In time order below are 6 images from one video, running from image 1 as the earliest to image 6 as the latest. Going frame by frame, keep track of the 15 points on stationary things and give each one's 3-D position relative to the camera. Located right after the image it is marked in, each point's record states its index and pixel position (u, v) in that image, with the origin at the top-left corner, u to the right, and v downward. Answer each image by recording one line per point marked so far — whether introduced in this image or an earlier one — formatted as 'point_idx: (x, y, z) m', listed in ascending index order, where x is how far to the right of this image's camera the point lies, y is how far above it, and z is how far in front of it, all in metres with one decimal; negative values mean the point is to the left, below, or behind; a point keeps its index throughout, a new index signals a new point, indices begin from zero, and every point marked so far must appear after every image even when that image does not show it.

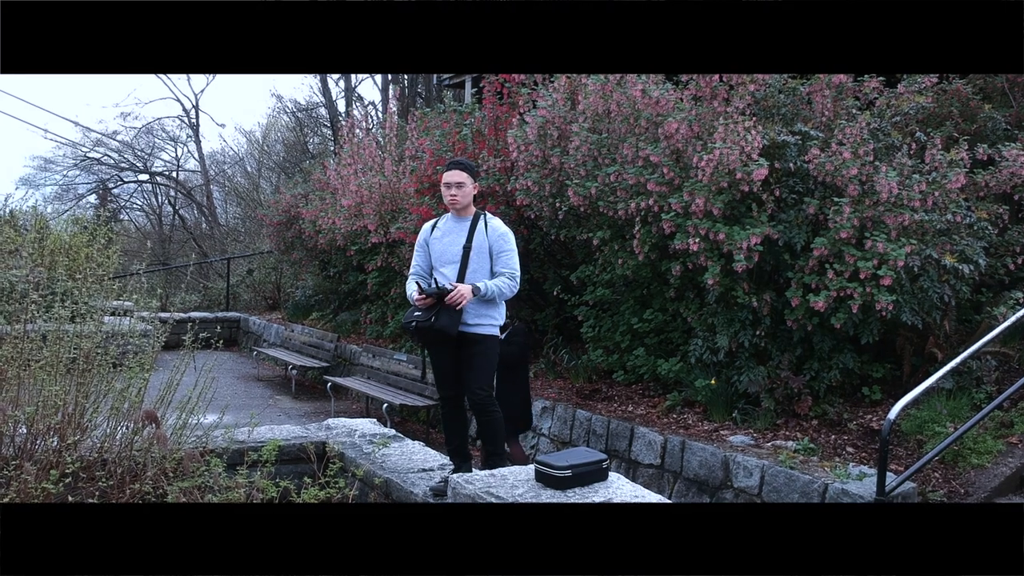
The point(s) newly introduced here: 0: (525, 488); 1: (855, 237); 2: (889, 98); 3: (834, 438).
0: (0.0, -0.6, +2.7) m
1: (+1.7, +0.3, +4.6) m
2: (+2.1, +1.1, +5.3) m
3: (+1.5, -0.7, +4.6) m
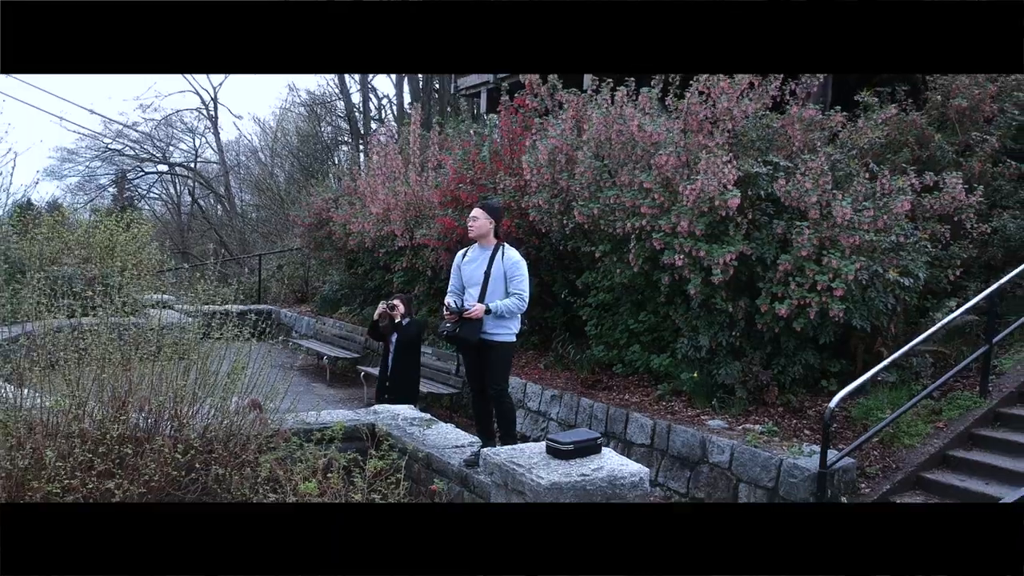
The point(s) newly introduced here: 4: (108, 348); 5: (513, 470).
0: (+0.1, -0.6, +3.6) m
1: (+1.8, +0.2, +5.5) m
2: (+2.2, +1.0, +6.2) m
3: (+1.6, -0.8, +5.5) m
4: (-1.8, -0.3, +4.3) m
5: (0.0, -0.7, +3.5) m
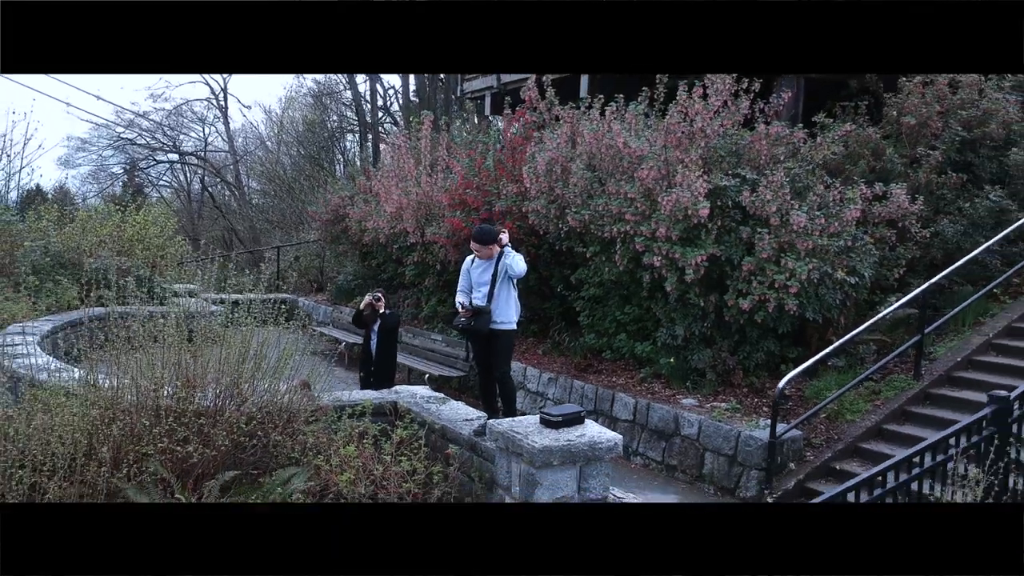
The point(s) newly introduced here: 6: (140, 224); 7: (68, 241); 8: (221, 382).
0: (+0.1, -0.7, +4.5) m
1: (+1.8, +0.2, +6.4) m
2: (+2.2, +1.0, +7.1) m
3: (+1.6, -0.7, +6.4) m
4: (-1.8, -0.3, +5.2) m
5: (0.0, -0.7, +4.4) m
6: (-5.3, +0.9, +13.6) m
7: (-5.8, +0.6, +12.5) m
8: (-1.5, -0.5, +5.0) m
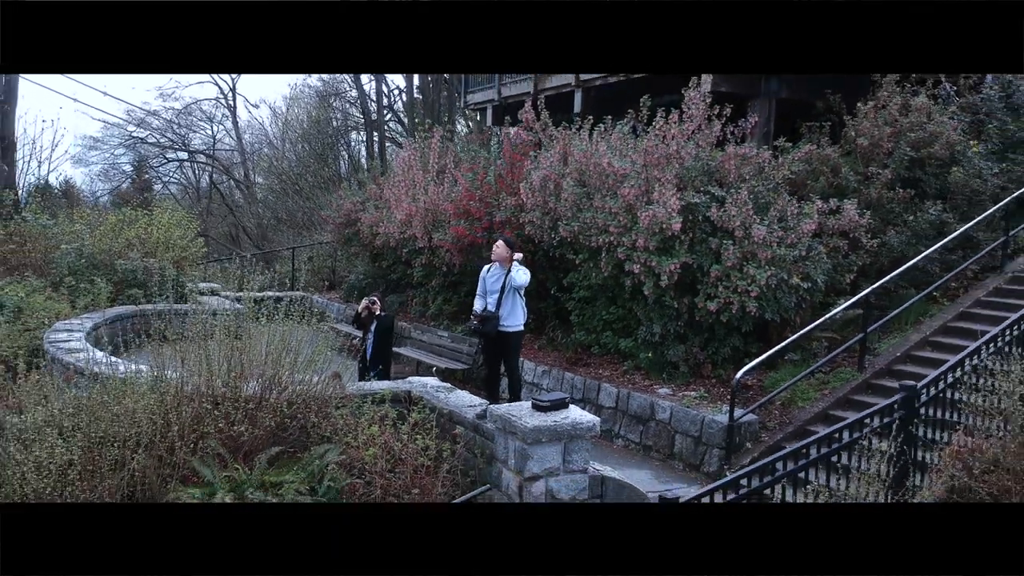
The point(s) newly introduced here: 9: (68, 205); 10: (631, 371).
0: (+0.1, -0.7, +5.5) m
1: (+1.7, +0.2, +7.4) m
2: (+2.2, +1.0, +8.0) m
3: (+1.6, -0.8, +7.4) m
4: (-1.8, -0.3, +6.1) m
5: (0.0, -0.7, +5.4) m
6: (-5.3, +0.9, +14.6) m
7: (-5.8, +0.6, +13.5) m
8: (-1.5, -0.5, +5.9) m
9: (-7.4, +1.4, +16.0) m
10: (+1.0, -0.7, +7.9) m
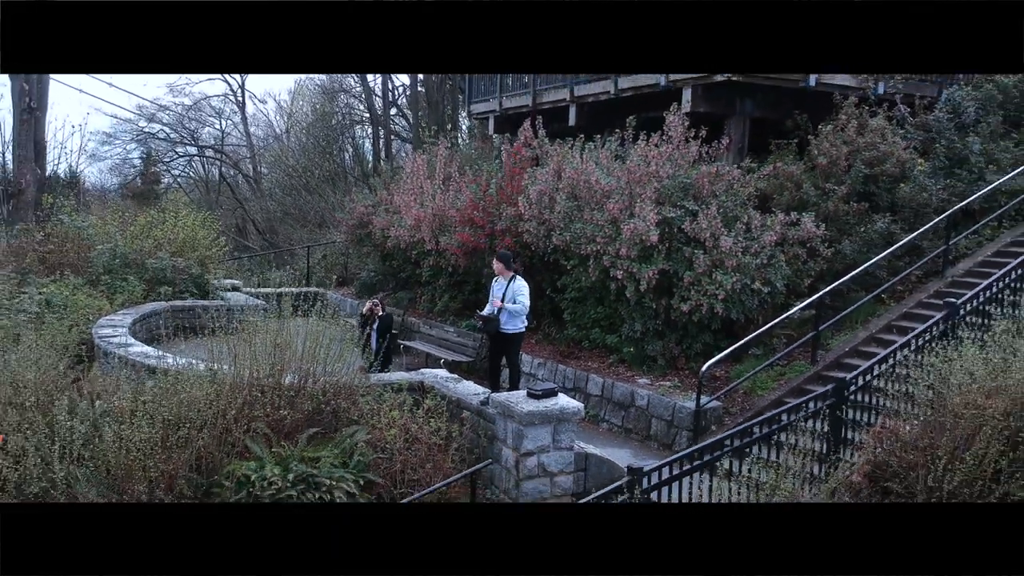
0: (+0.1, -0.8, +6.6) m
1: (+1.7, +0.2, +8.5) m
2: (+2.2, +1.0, +9.1) m
3: (+1.6, -0.8, +8.5) m
4: (-1.8, -0.4, +7.2) m
5: (0.0, -0.8, +6.5) m
6: (-5.3, +1.0, +15.7) m
7: (-5.8, +0.7, +14.6) m
8: (-1.5, -0.6, +7.0) m
9: (-7.4, +1.5, +17.1) m
10: (+1.0, -0.7, +9.0) m
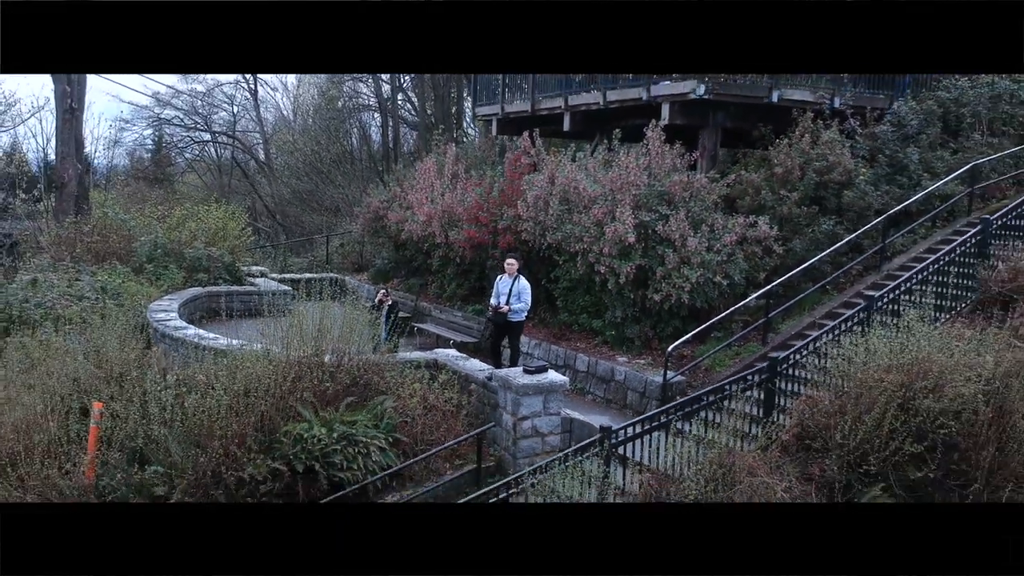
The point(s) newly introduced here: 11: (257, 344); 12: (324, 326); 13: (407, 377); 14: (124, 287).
0: (+0.1, -0.7, +8.2) m
1: (+1.7, +0.2, +10.0) m
2: (+2.2, +1.1, +10.7) m
3: (+1.6, -0.7, +10.0) m
4: (-1.8, -0.3, +8.8) m
5: (0.0, -0.7, +8.1) m
6: (-5.3, +1.2, +17.3) m
7: (-5.8, +0.9, +16.2) m
8: (-1.5, -0.5, +8.6) m
9: (-7.4, +1.7, +18.7) m
10: (+1.0, -0.6, +10.6) m
11: (-2.4, -0.5, +8.8) m
12: (-1.7, -0.3, +8.8) m
13: (-1.0, -0.8, +8.8) m
14: (-5.5, 0.0, +13.7) m
